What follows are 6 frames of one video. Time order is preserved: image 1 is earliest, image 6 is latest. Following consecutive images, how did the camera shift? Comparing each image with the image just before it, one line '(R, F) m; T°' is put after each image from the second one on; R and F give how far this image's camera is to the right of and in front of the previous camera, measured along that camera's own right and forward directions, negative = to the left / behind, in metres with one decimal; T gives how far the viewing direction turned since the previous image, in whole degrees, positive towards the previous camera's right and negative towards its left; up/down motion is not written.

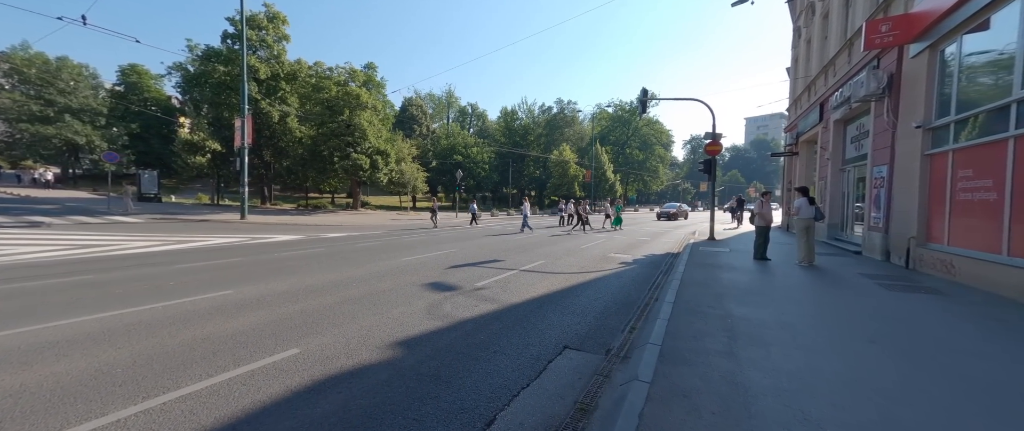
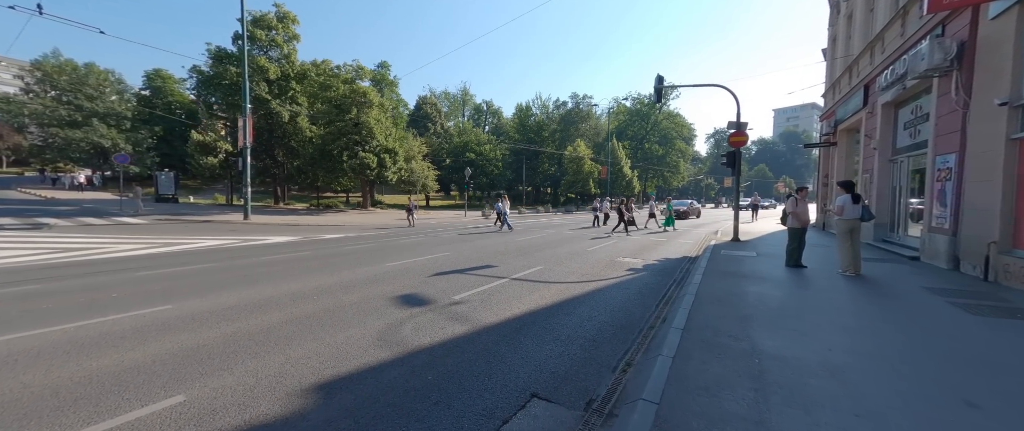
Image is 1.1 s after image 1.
(+0.6, +1.0) m; -3°
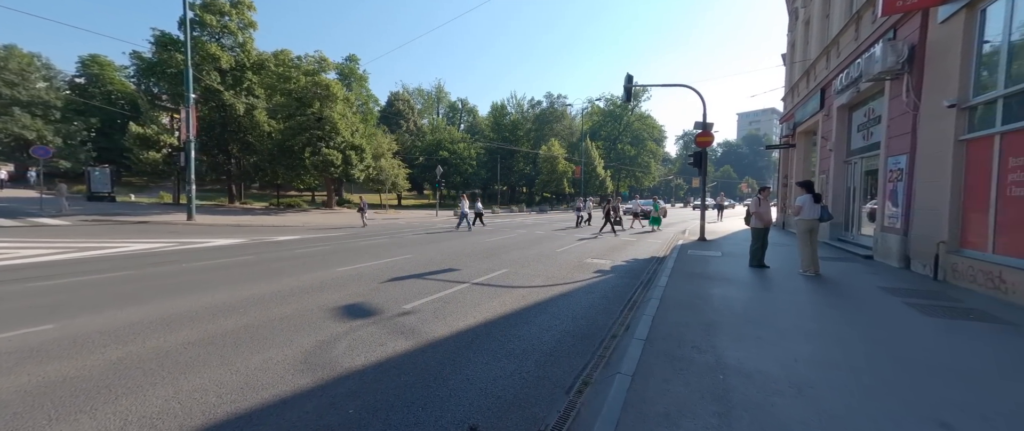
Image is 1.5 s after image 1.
(+0.3, +0.4) m; +4°
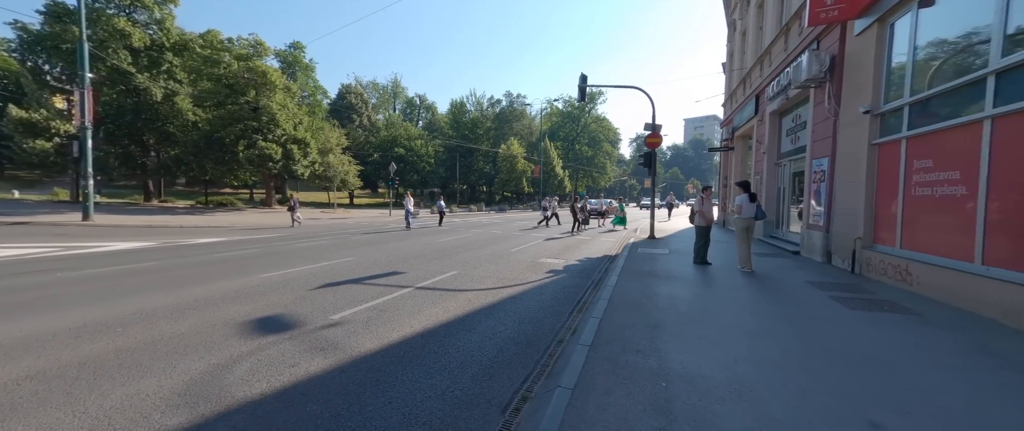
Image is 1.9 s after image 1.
(+0.2, +0.4) m; +6°
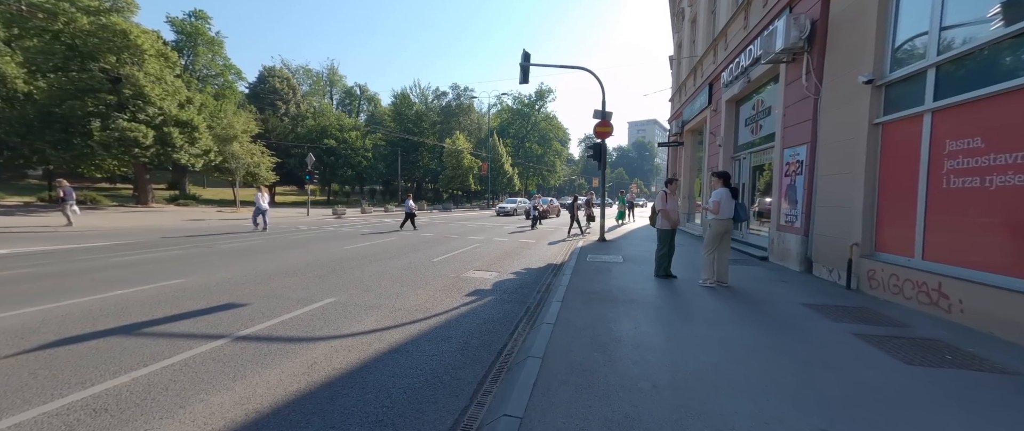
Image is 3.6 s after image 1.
(+0.8, +2.4) m; +8°
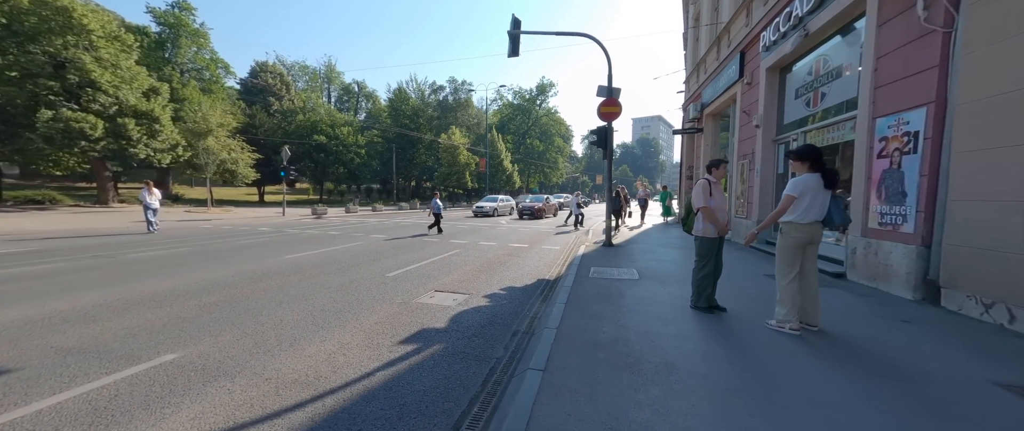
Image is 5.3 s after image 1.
(+0.5, +2.5) m; -1°
